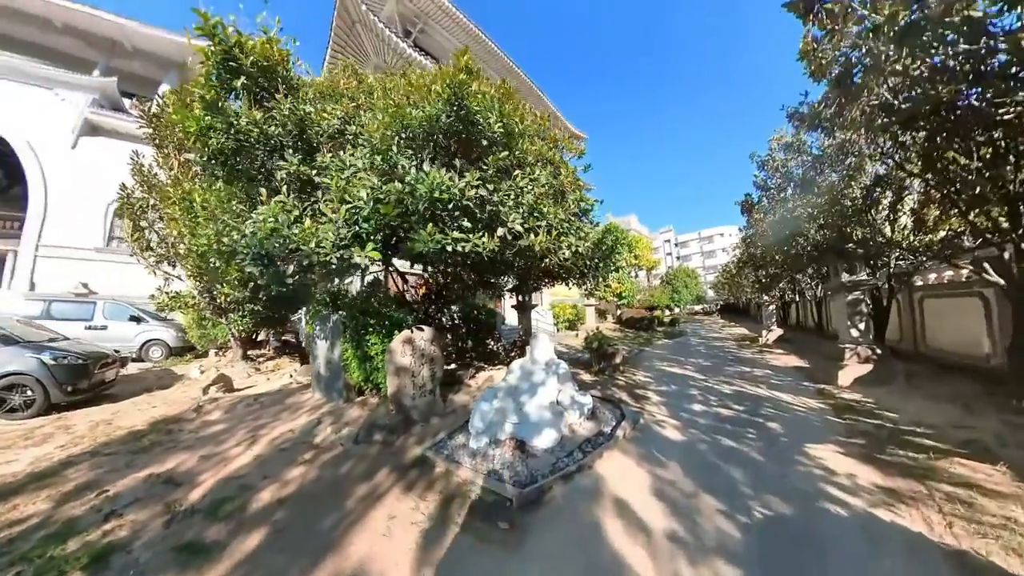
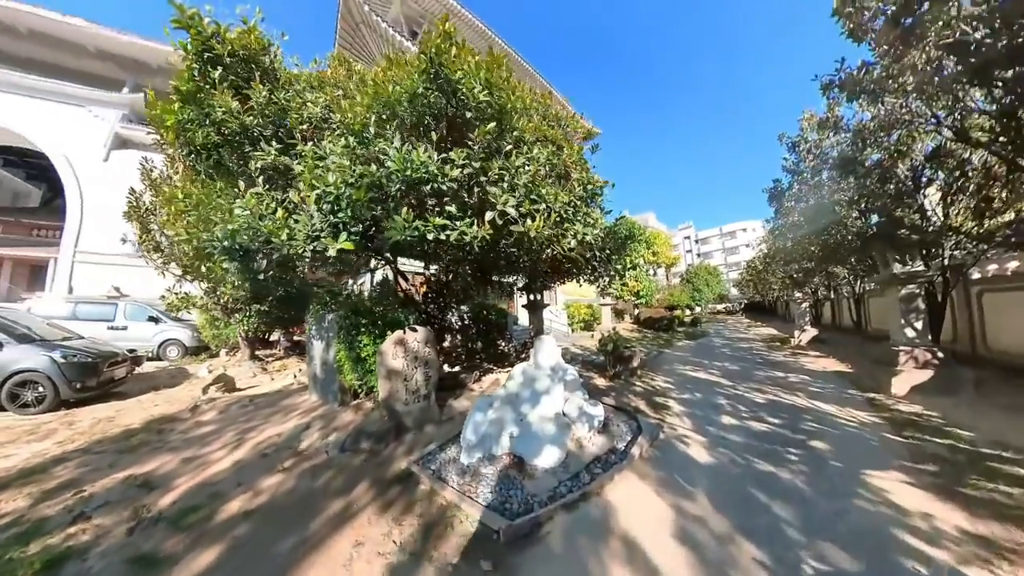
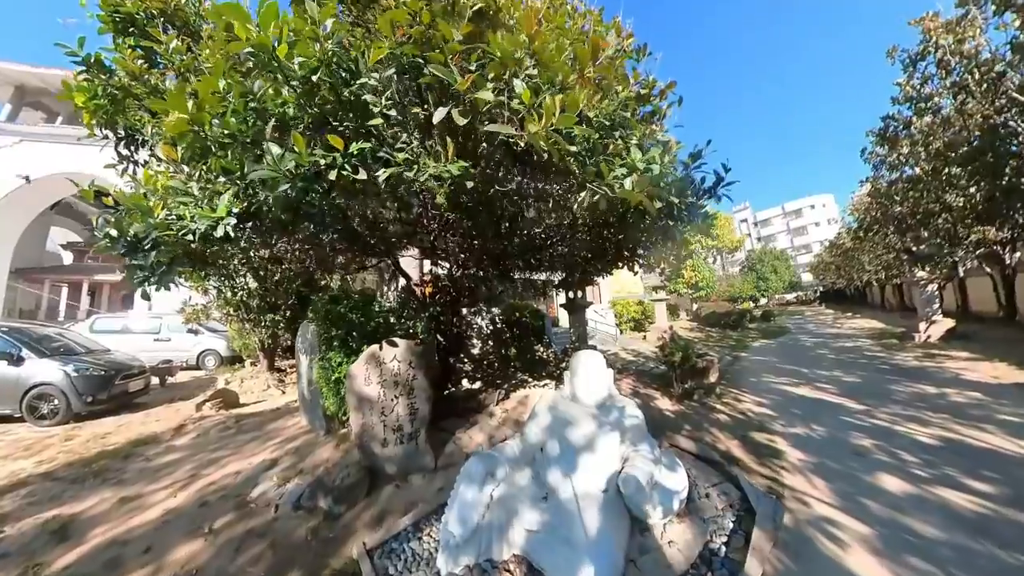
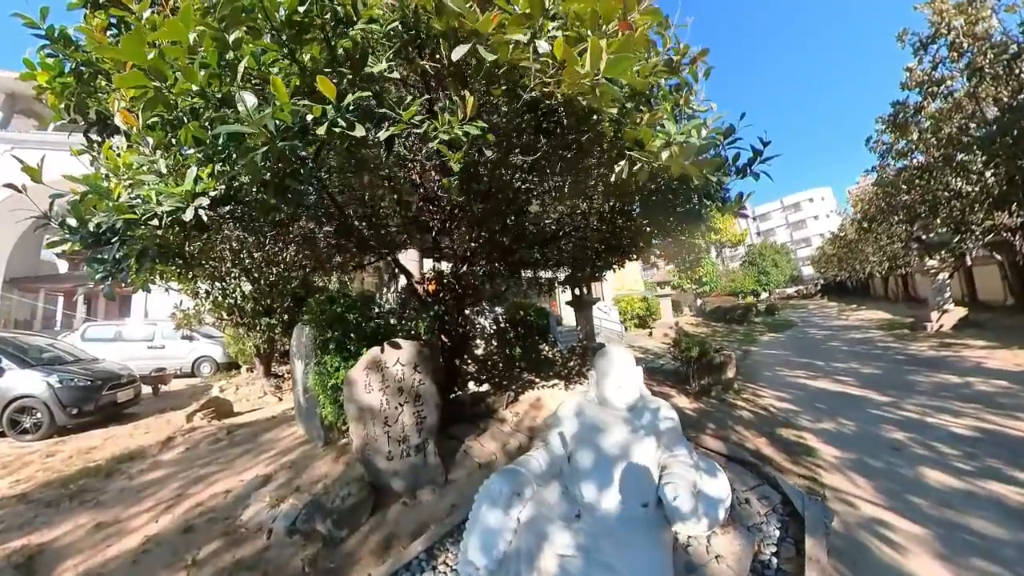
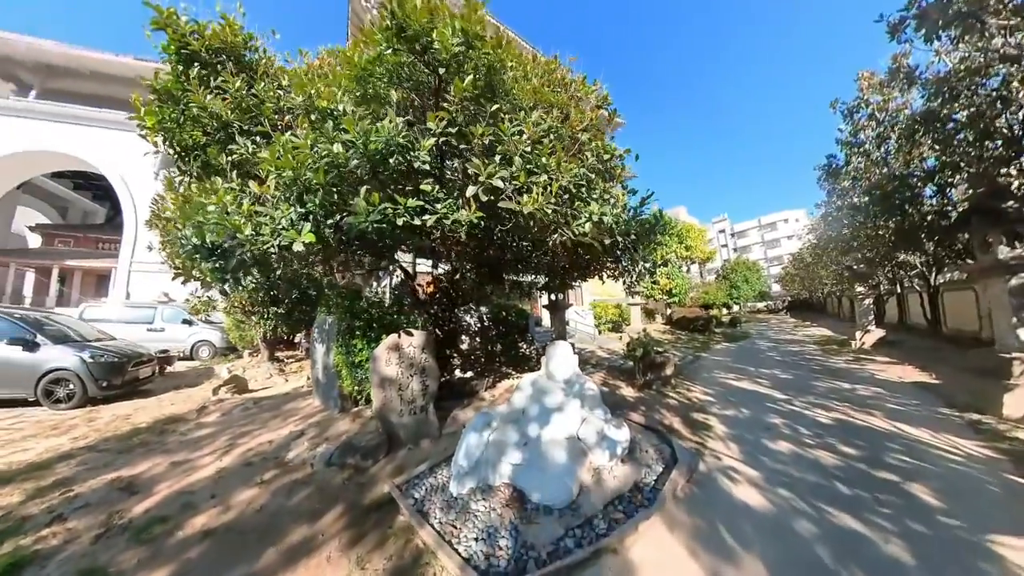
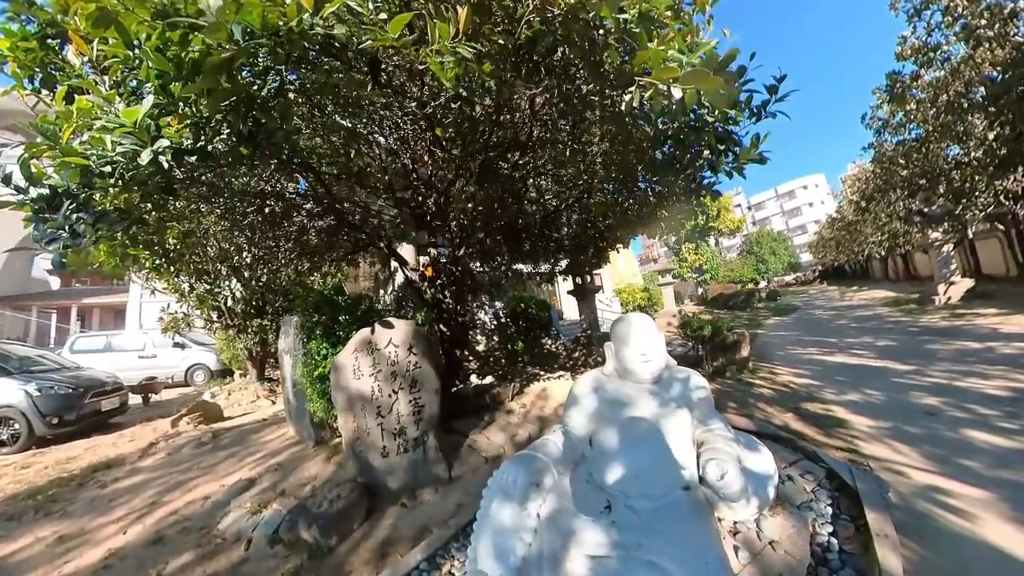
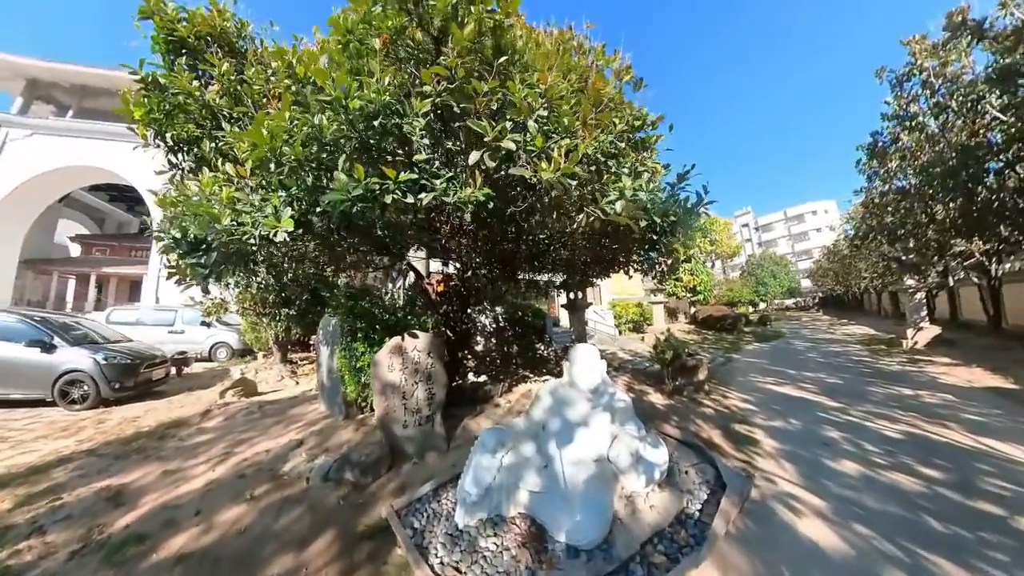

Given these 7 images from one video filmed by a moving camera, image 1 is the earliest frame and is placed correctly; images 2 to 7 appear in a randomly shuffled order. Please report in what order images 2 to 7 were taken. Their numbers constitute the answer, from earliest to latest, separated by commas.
2, 5, 7, 3, 4, 6
